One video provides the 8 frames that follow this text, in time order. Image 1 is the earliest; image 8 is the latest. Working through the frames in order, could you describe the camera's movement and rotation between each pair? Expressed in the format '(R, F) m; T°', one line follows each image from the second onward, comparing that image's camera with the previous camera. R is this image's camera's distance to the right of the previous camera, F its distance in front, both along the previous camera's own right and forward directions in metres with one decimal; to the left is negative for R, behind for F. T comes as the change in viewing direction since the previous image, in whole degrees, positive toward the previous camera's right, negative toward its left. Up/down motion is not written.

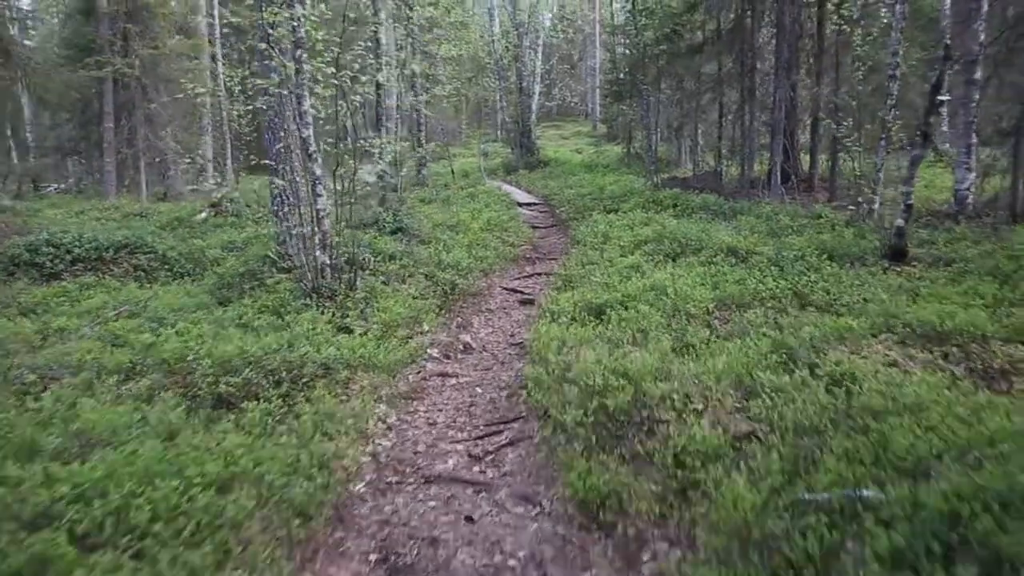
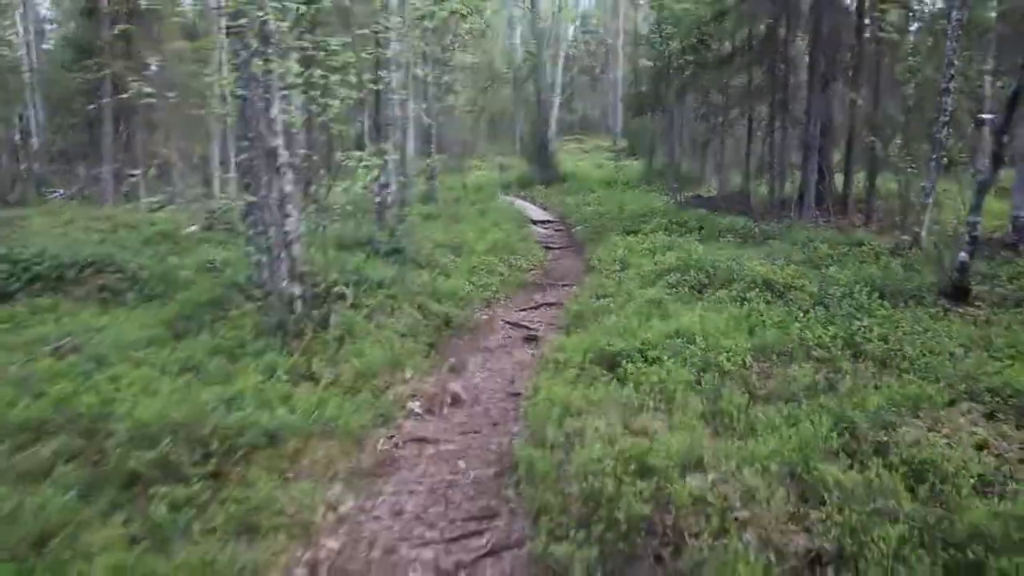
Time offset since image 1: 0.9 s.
(+0.2, +1.6) m; -1°
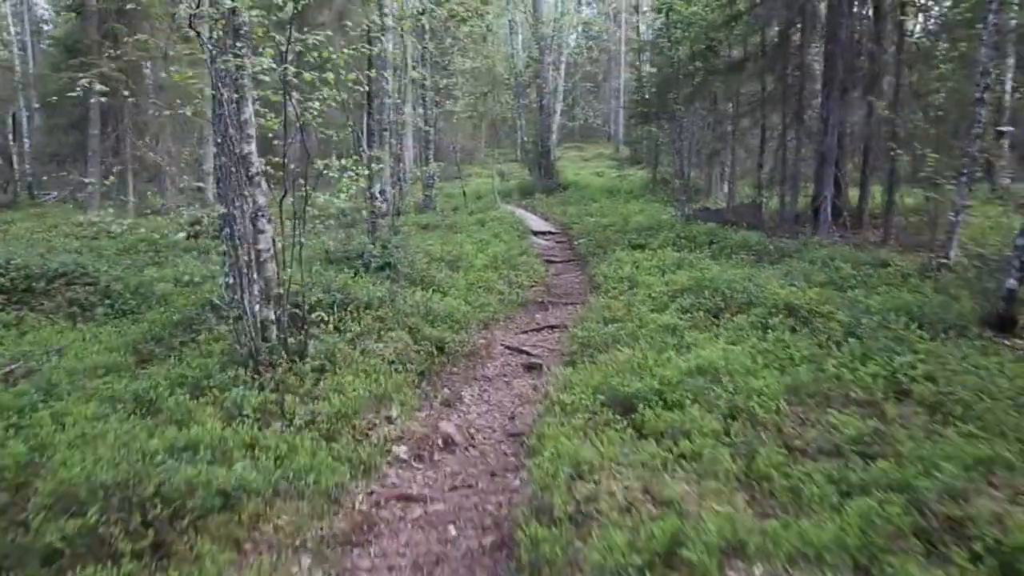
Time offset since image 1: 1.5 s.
(0.0, +1.0) m; 0°
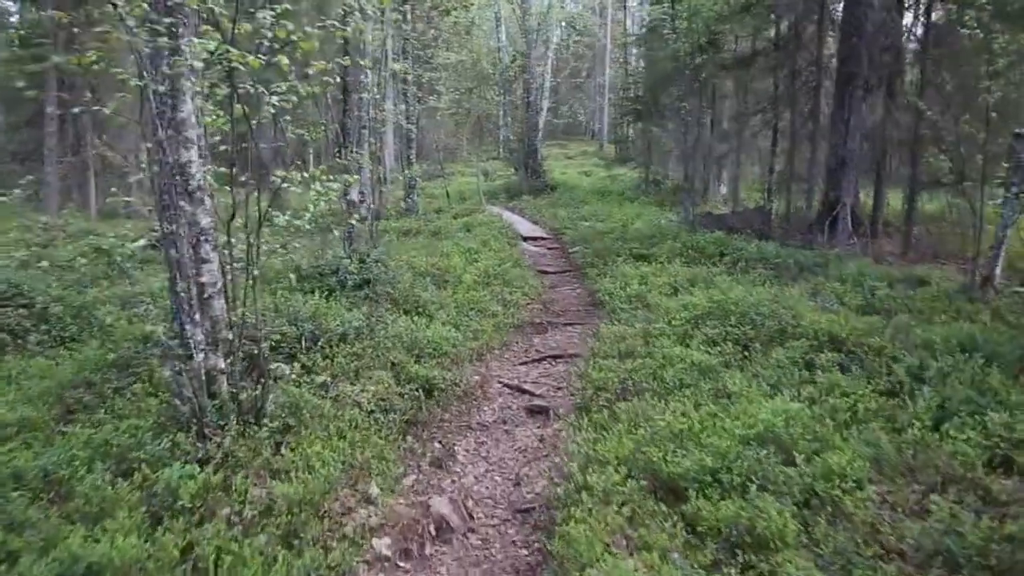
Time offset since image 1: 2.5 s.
(-0.2, +1.6) m; +1°
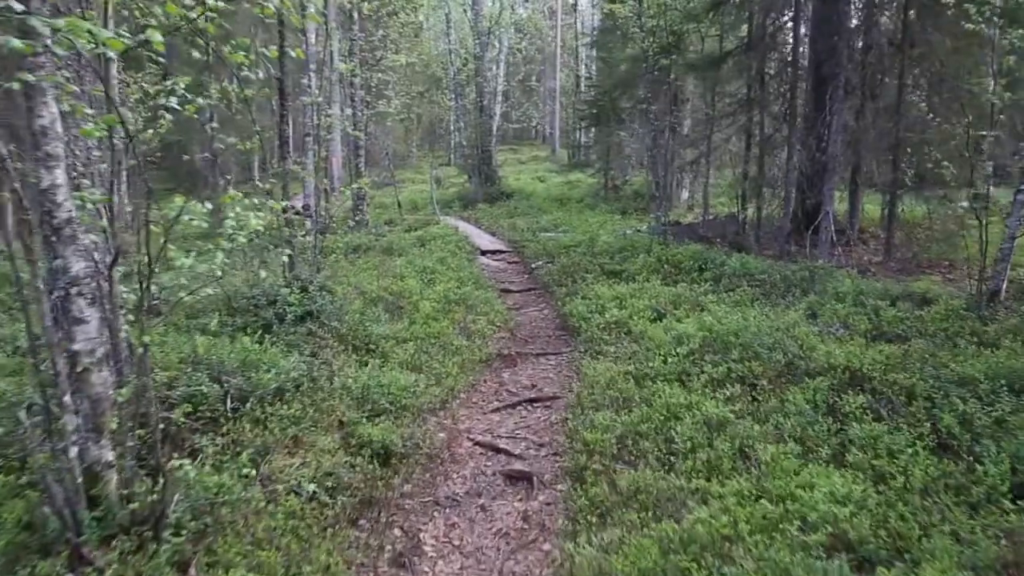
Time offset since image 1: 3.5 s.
(-0.2, +1.5) m; +4°
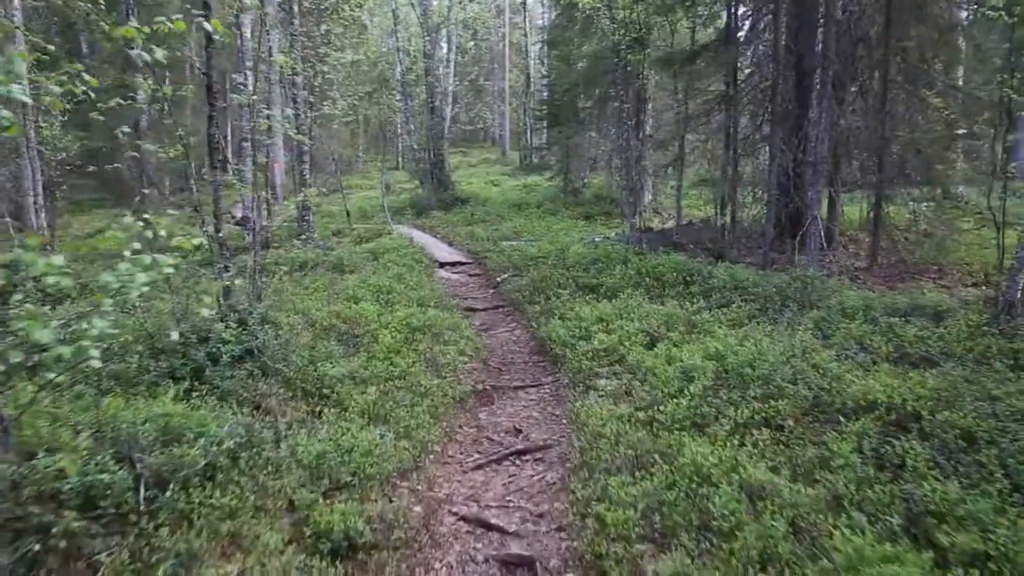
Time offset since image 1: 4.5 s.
(-0.3, +1.4) m; +4°
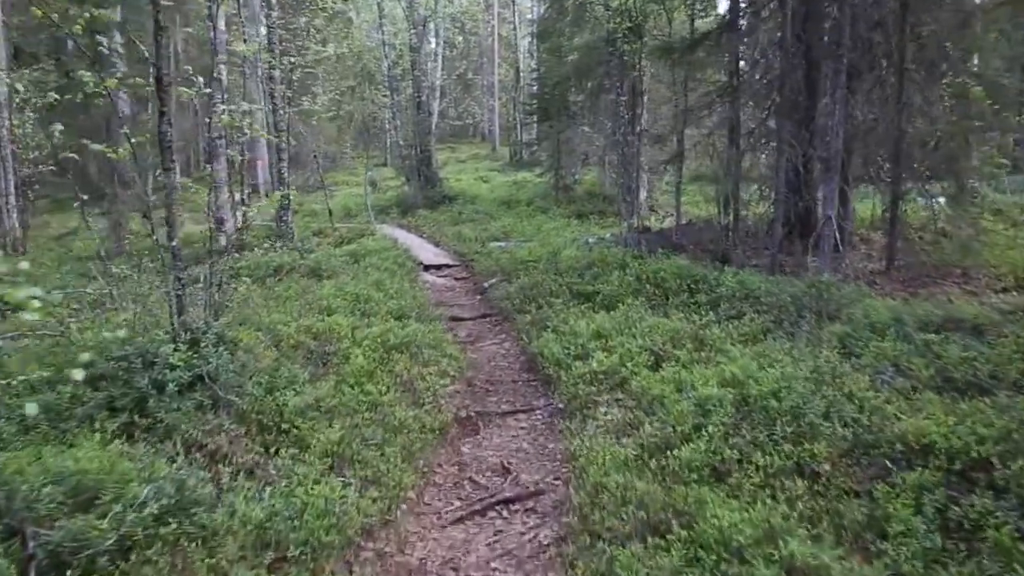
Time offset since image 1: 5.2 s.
(0.0, +1.2) m; +1°
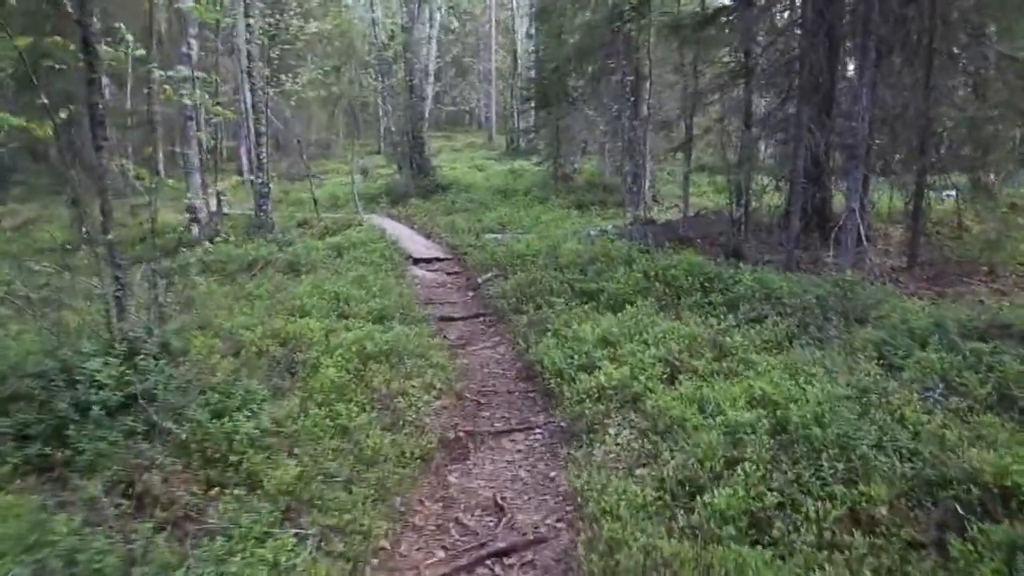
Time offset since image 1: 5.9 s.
(0.0, +1.2) m; 0°
